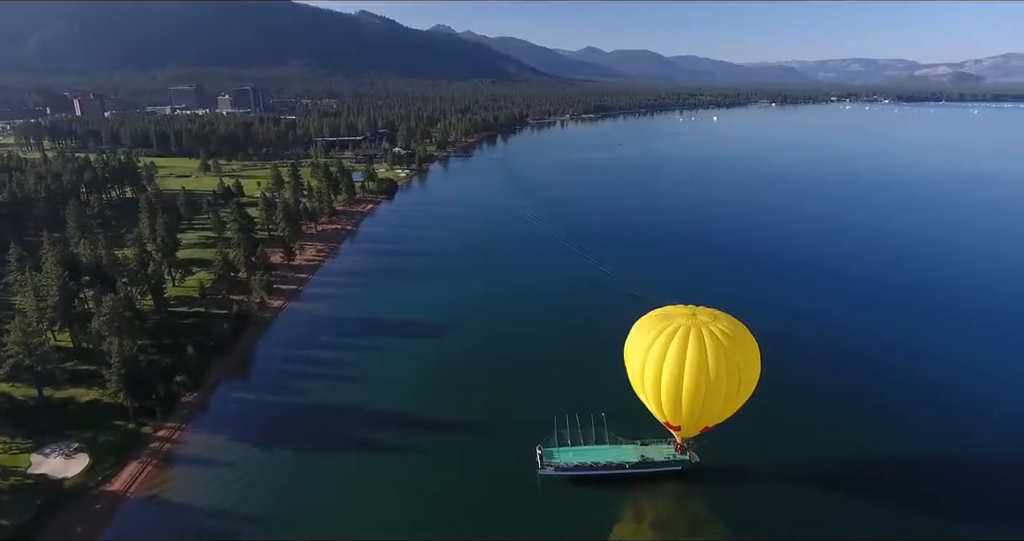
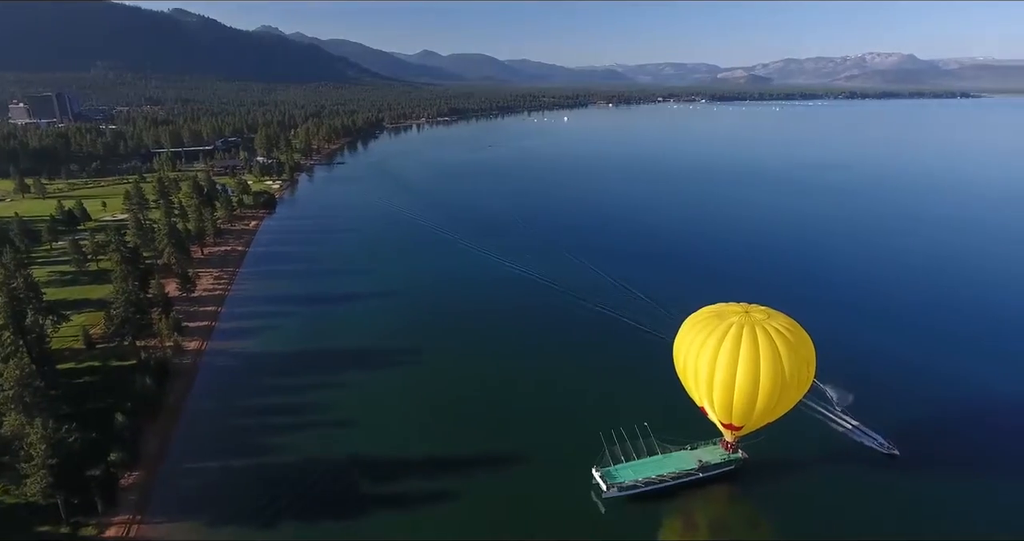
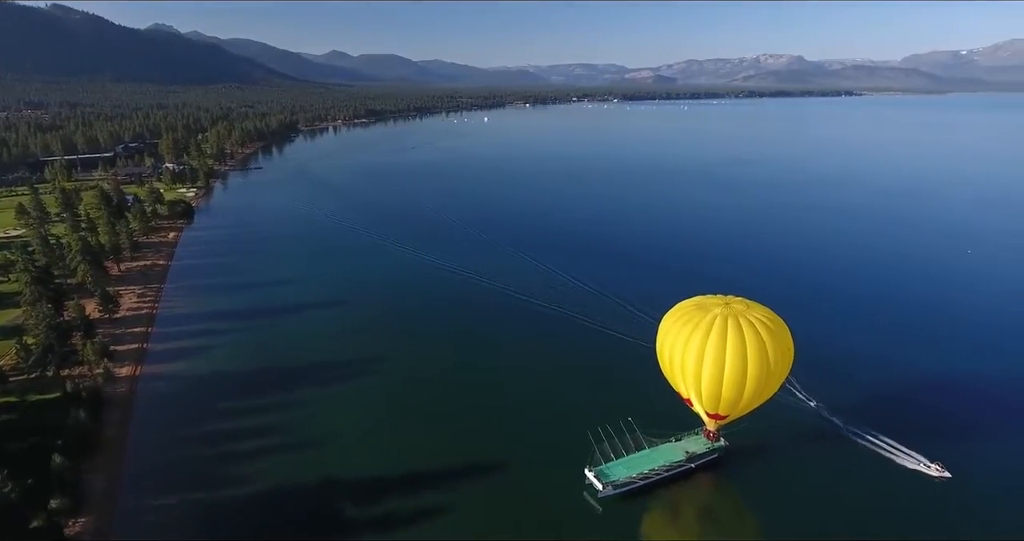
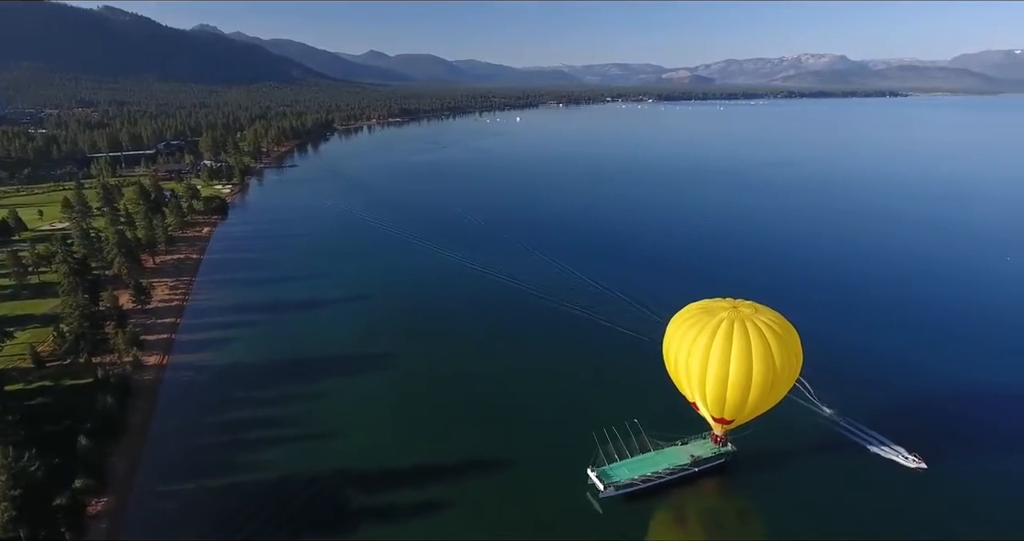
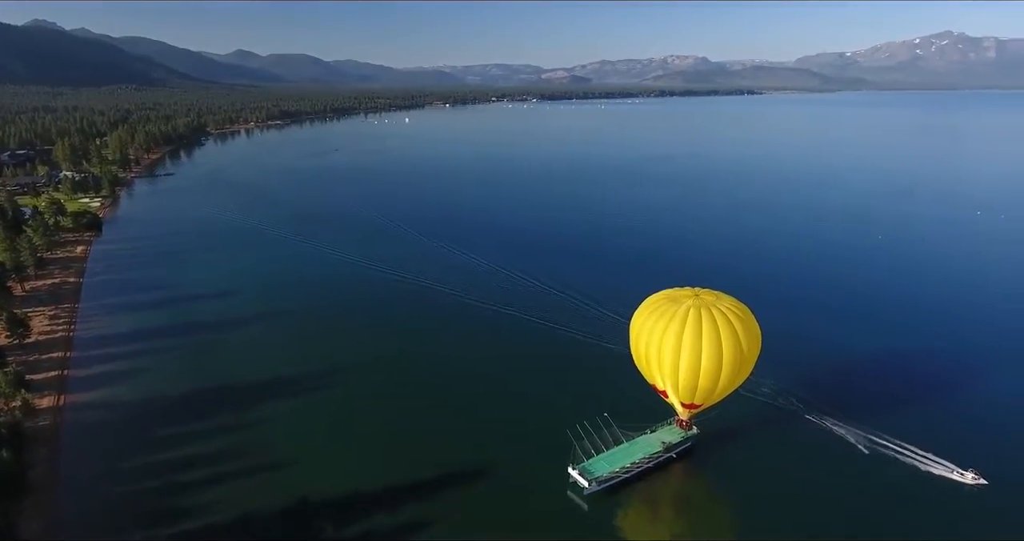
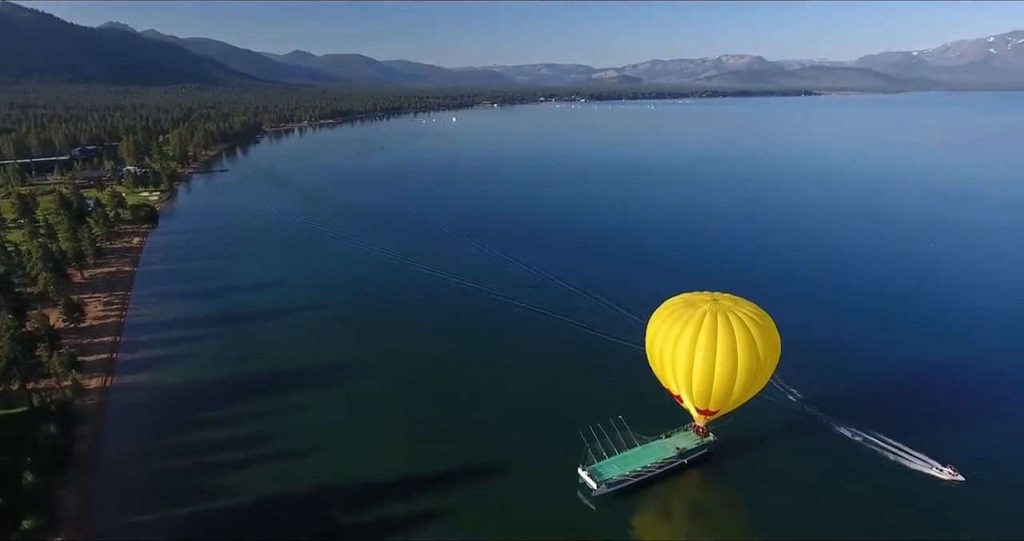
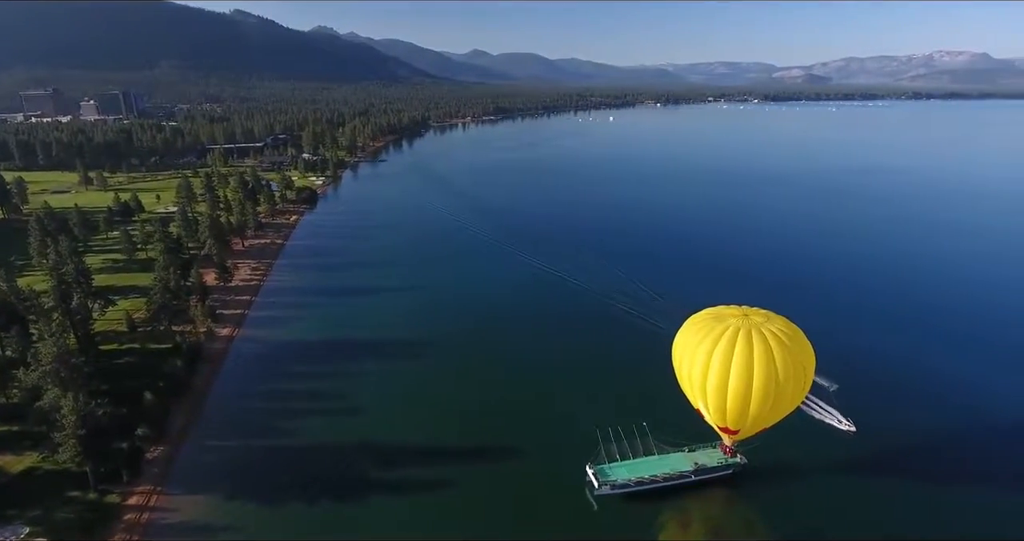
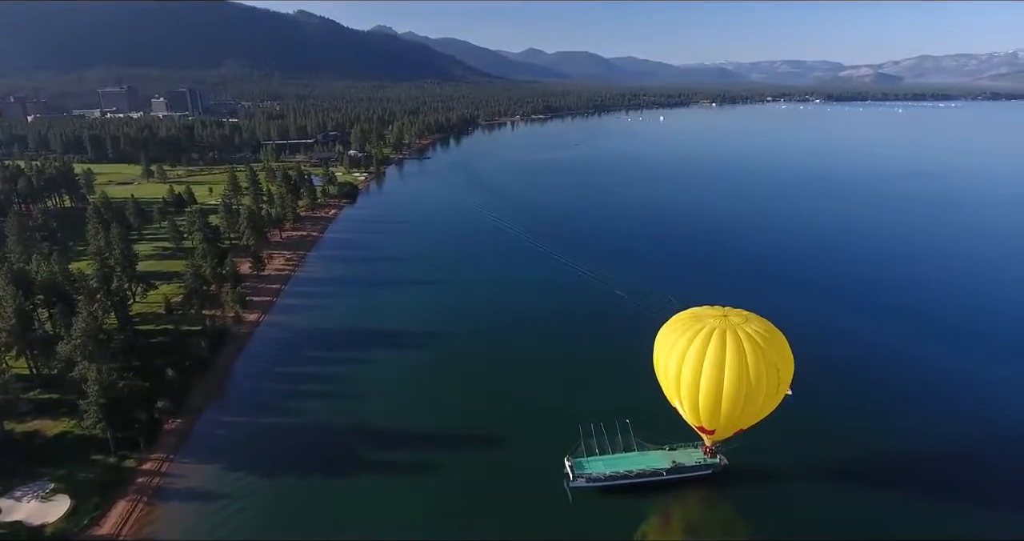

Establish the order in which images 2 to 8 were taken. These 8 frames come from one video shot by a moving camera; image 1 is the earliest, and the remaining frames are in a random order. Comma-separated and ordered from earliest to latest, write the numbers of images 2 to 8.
8, 7, 2, 4, 3, 6, 5
